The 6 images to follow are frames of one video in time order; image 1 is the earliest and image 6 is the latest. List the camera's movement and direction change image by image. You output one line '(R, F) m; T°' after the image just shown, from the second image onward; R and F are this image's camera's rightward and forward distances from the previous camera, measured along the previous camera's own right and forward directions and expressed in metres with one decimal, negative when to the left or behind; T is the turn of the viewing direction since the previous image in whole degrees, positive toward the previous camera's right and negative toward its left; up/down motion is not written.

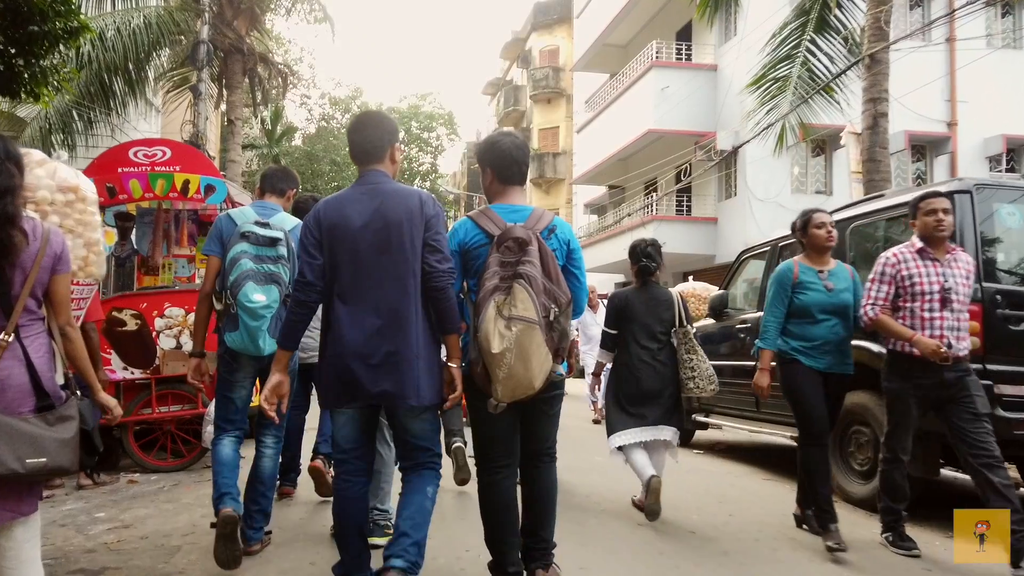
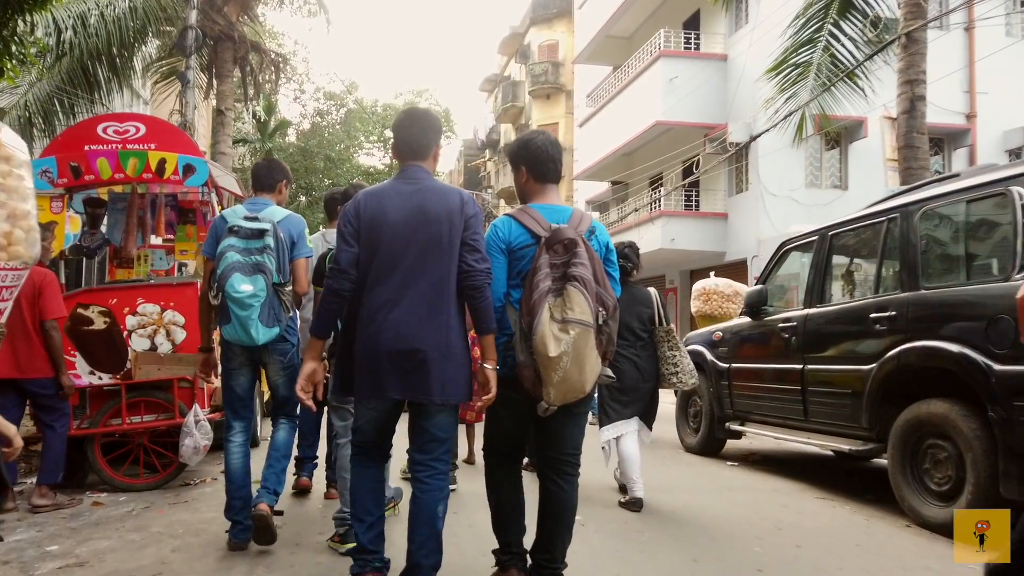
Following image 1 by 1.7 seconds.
(-0.2, +0.7) m; 0°
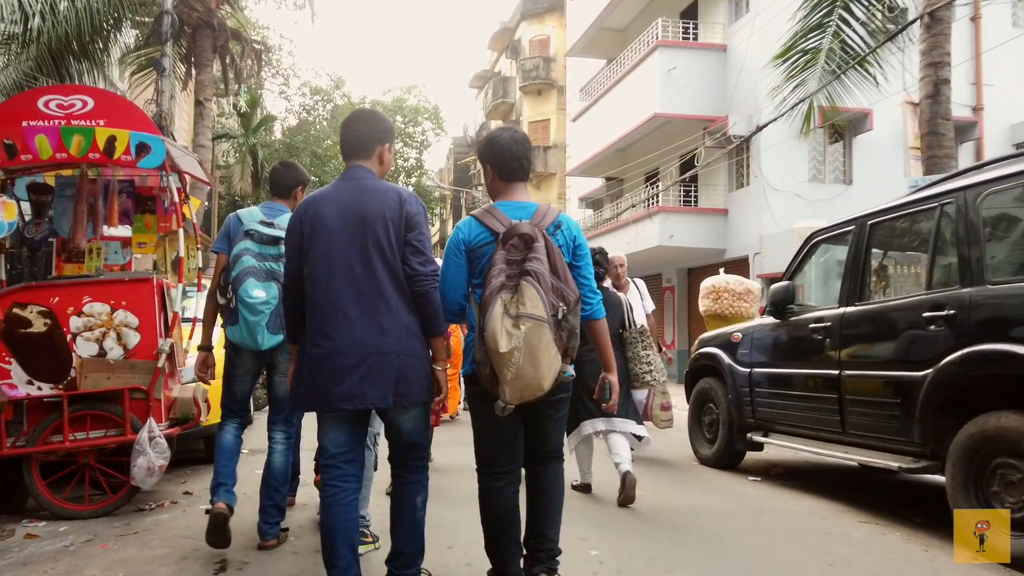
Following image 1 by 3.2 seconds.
(-0.1, +0.7) m; +1°
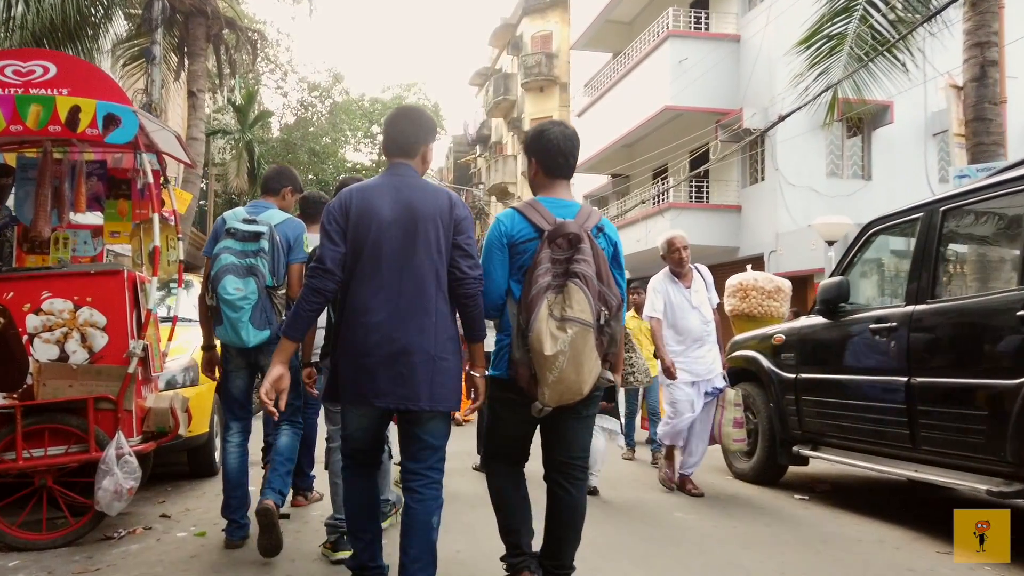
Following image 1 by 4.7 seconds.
(-0.1, +0.6) m; 0°
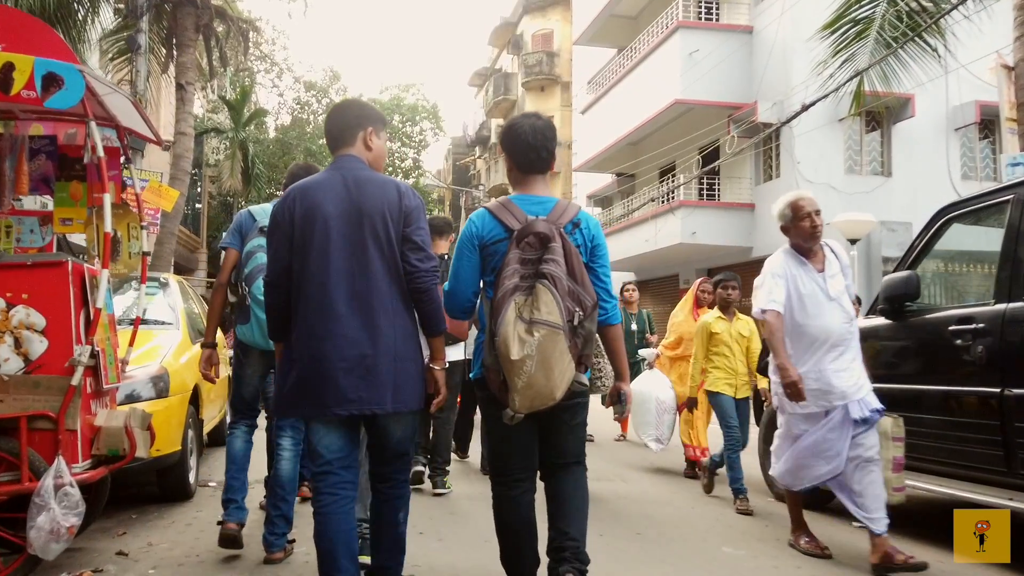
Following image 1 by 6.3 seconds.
(-0.1, +0.7) m; 0°
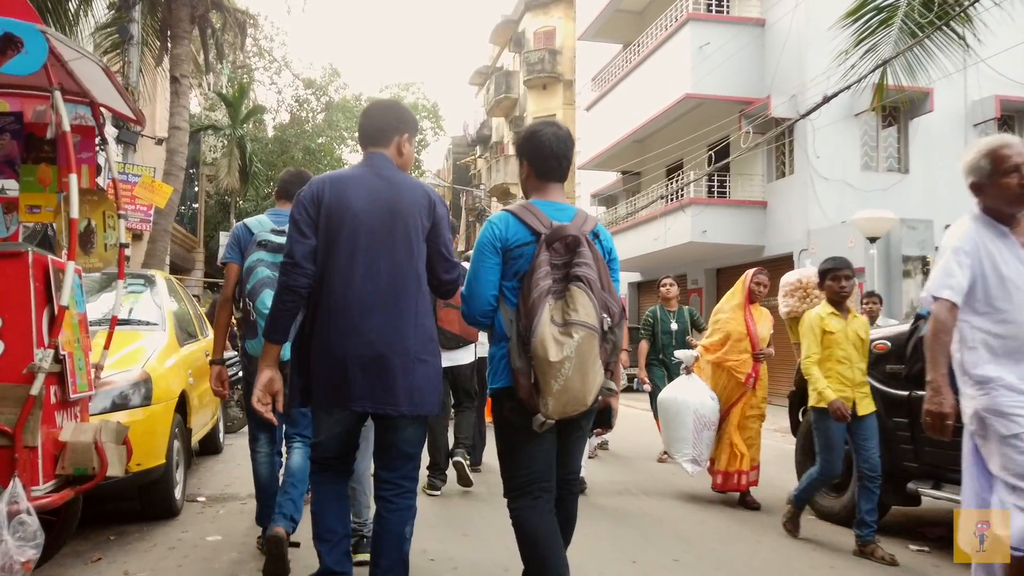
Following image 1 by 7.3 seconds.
(-0.1, +0.5) m; 0°
